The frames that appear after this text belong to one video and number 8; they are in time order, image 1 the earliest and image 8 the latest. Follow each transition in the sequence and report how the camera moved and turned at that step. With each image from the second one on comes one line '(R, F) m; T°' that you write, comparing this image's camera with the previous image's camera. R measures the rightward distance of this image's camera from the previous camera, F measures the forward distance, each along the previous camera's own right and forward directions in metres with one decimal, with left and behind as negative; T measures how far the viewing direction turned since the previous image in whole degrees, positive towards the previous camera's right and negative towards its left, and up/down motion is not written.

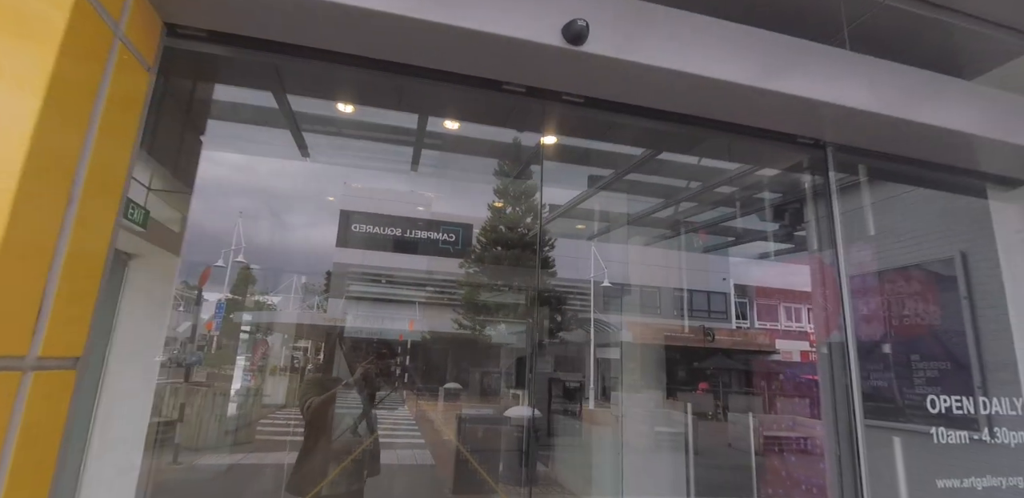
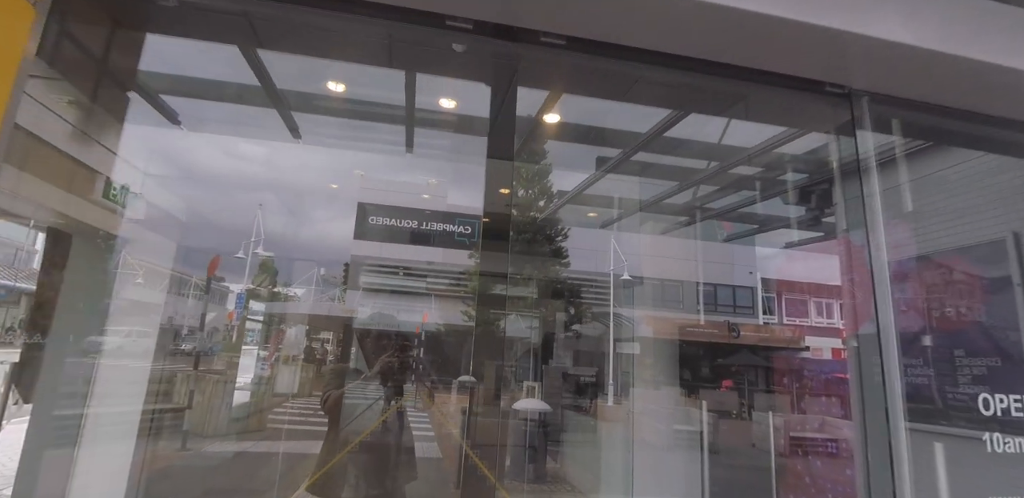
(+0.2, +0.2) m; -3°
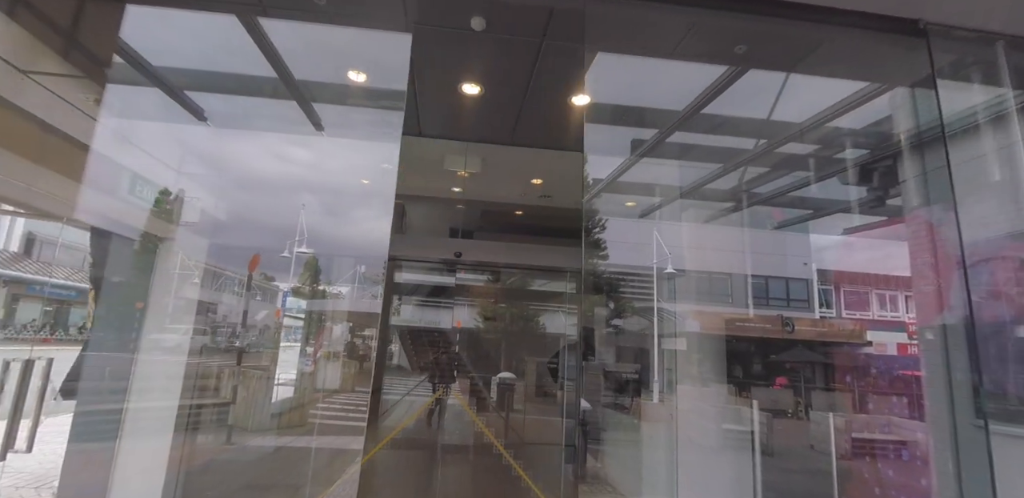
(+0.1, +0.2) m; -5°
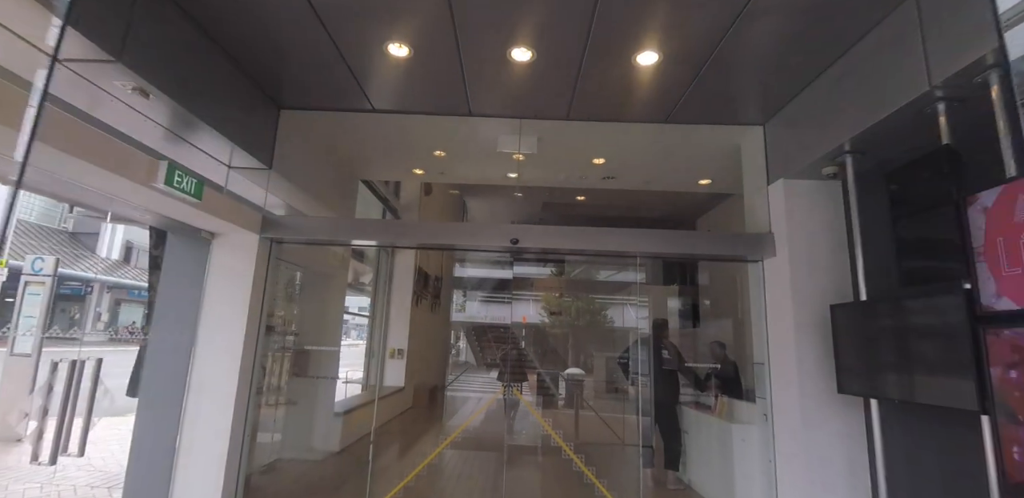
(0.0, +0.3) m; -8°
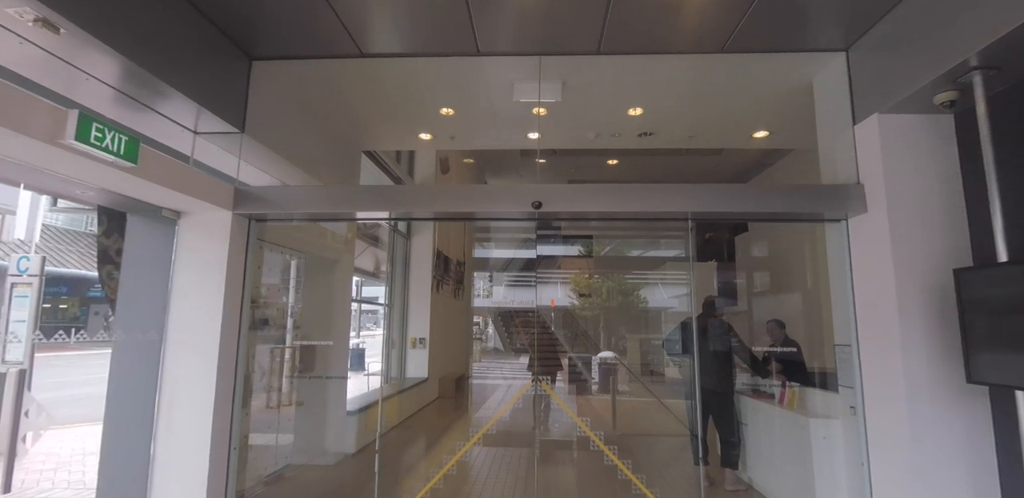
(0.0, +0.6) m; -3°
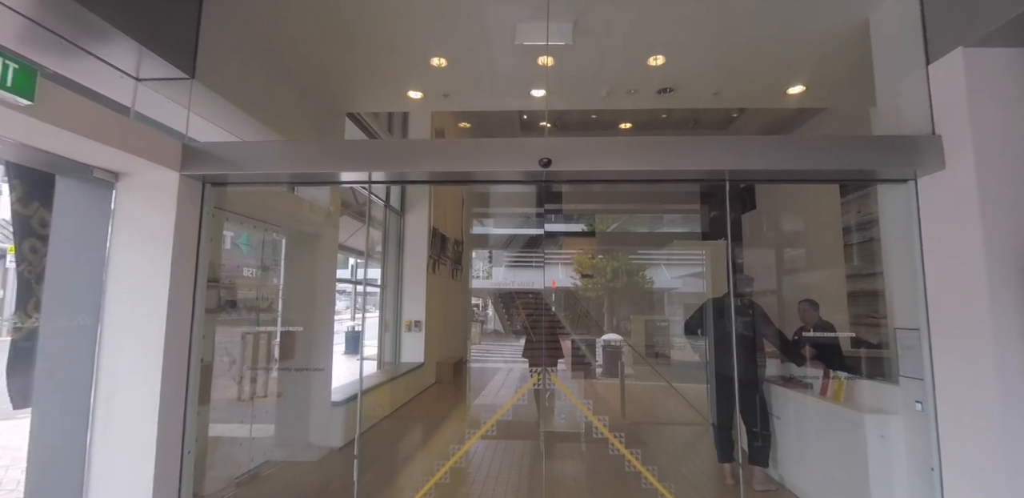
(0.0, +0.5) m; 0°
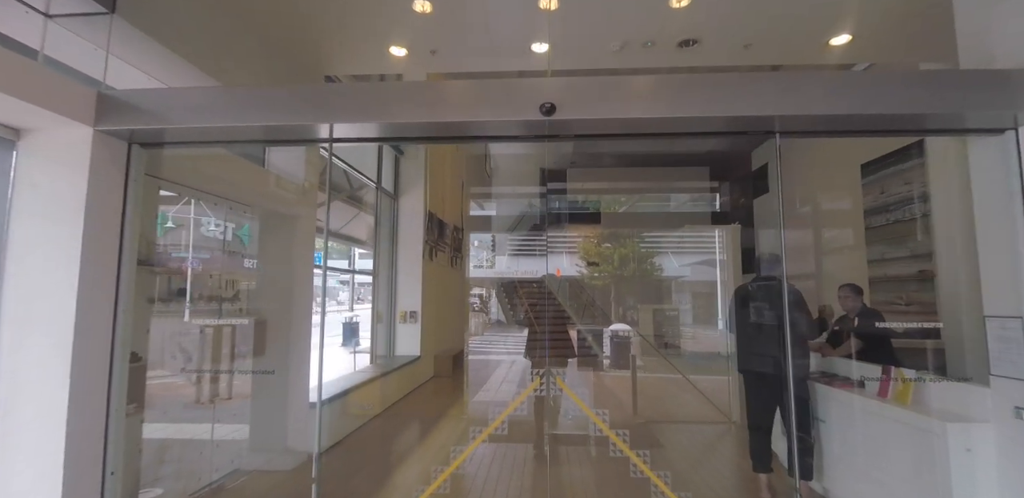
(0.0, +0.5) m; -1°
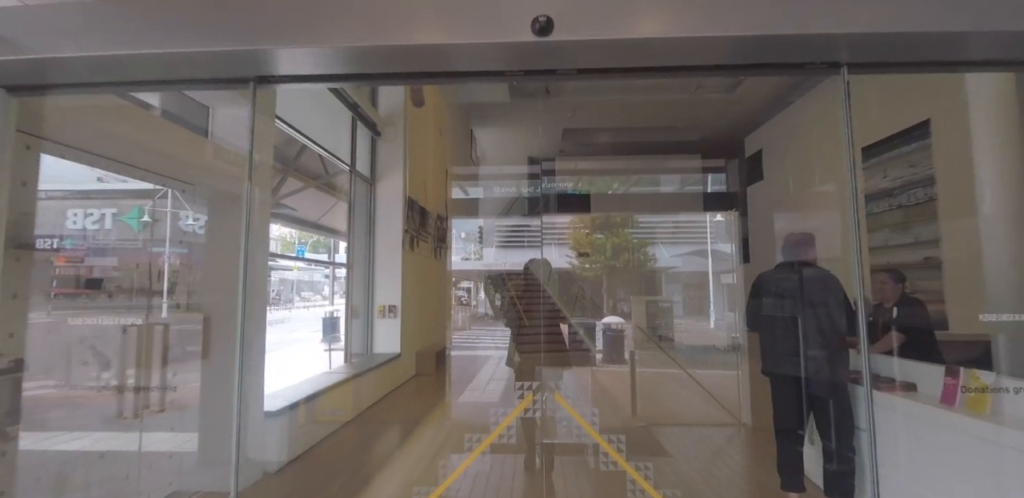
(0.0, +0.5) m; +1°
